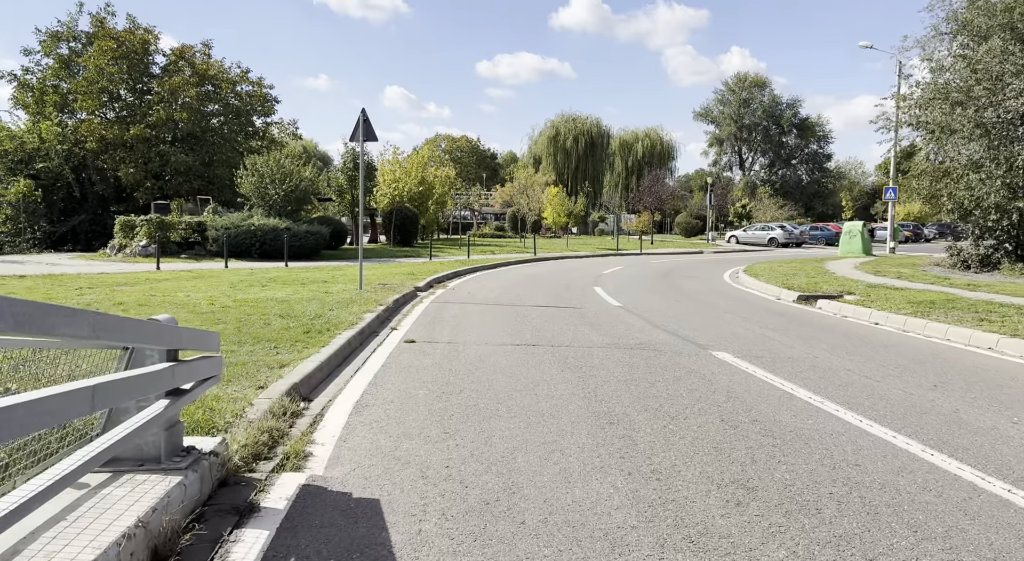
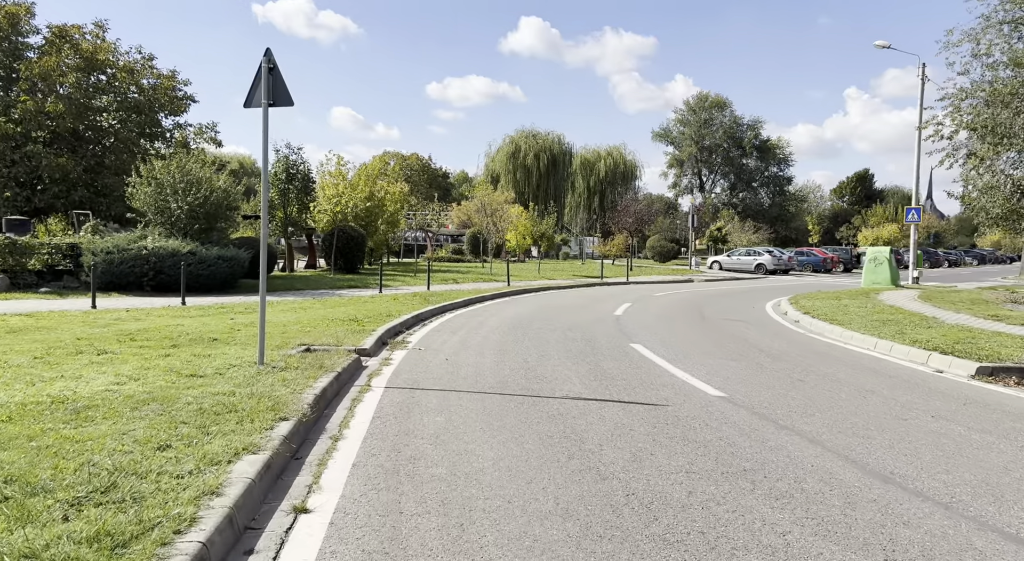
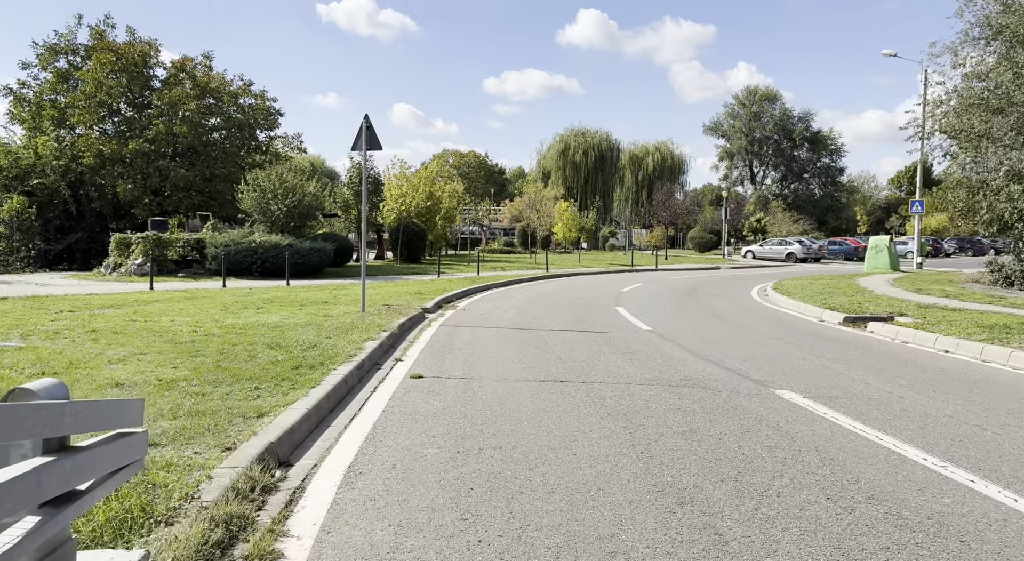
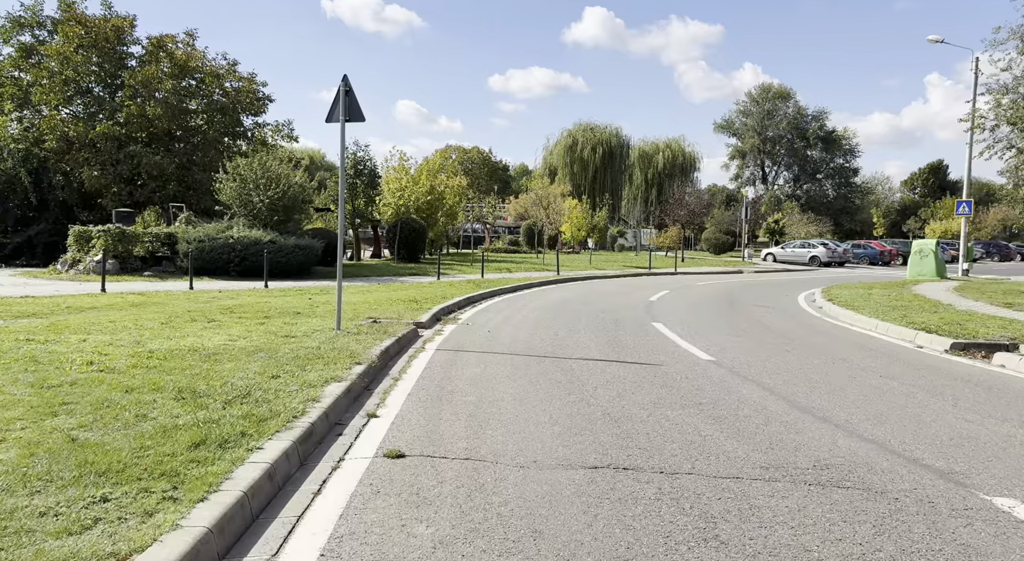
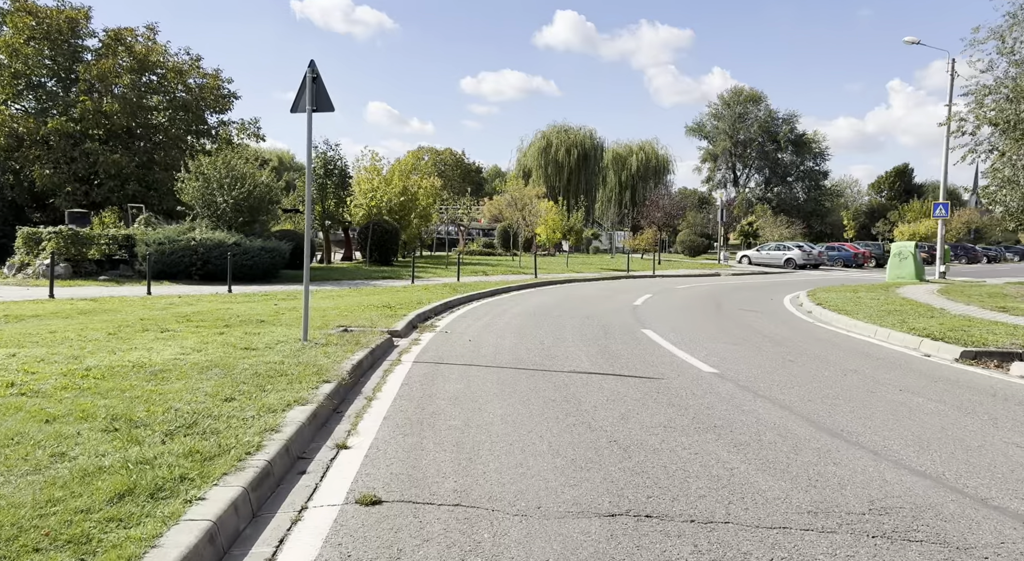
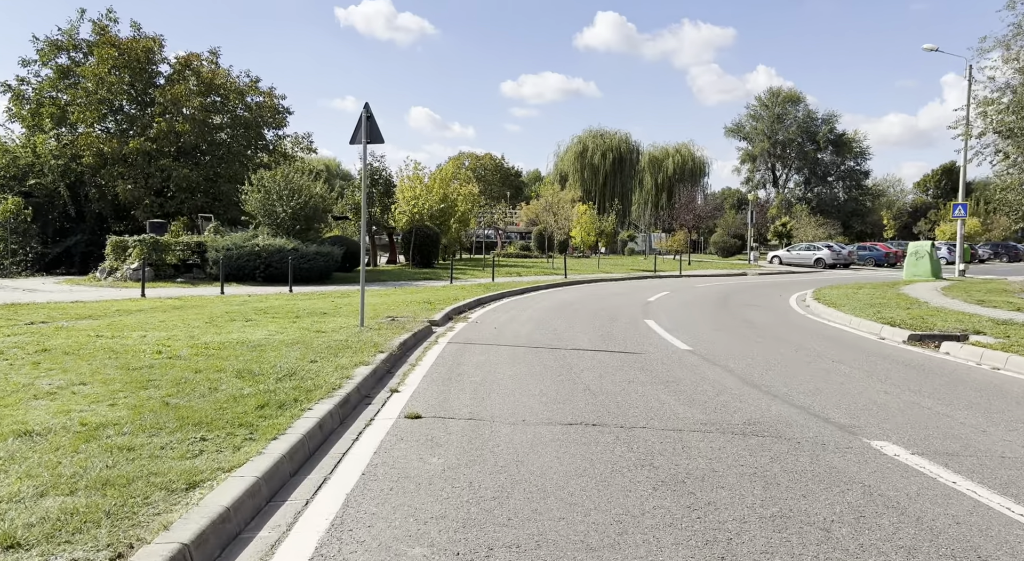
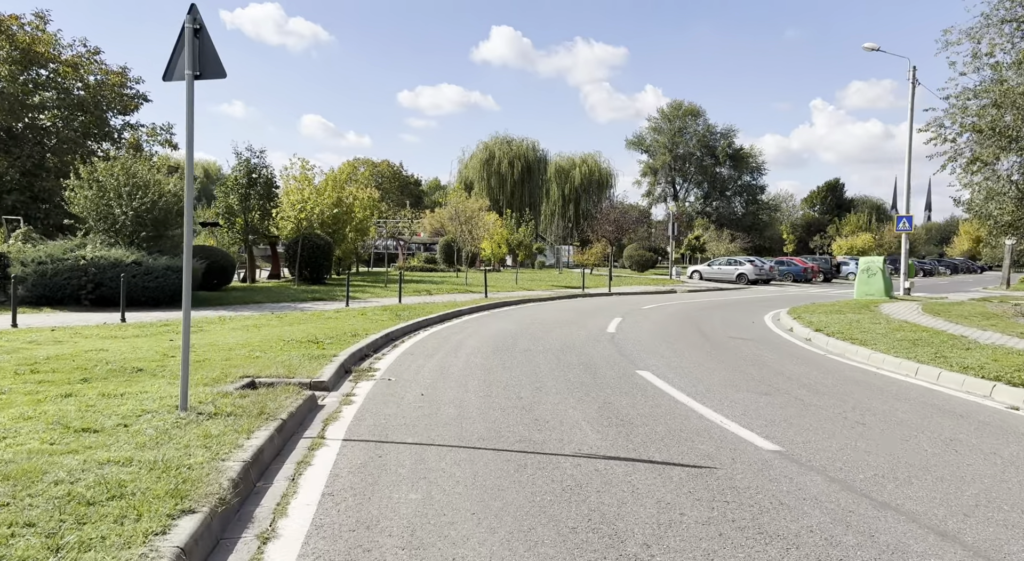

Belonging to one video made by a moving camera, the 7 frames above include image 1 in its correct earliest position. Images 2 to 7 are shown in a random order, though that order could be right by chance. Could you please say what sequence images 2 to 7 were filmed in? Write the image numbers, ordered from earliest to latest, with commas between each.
3, 6, 4, 5, 2, 7
